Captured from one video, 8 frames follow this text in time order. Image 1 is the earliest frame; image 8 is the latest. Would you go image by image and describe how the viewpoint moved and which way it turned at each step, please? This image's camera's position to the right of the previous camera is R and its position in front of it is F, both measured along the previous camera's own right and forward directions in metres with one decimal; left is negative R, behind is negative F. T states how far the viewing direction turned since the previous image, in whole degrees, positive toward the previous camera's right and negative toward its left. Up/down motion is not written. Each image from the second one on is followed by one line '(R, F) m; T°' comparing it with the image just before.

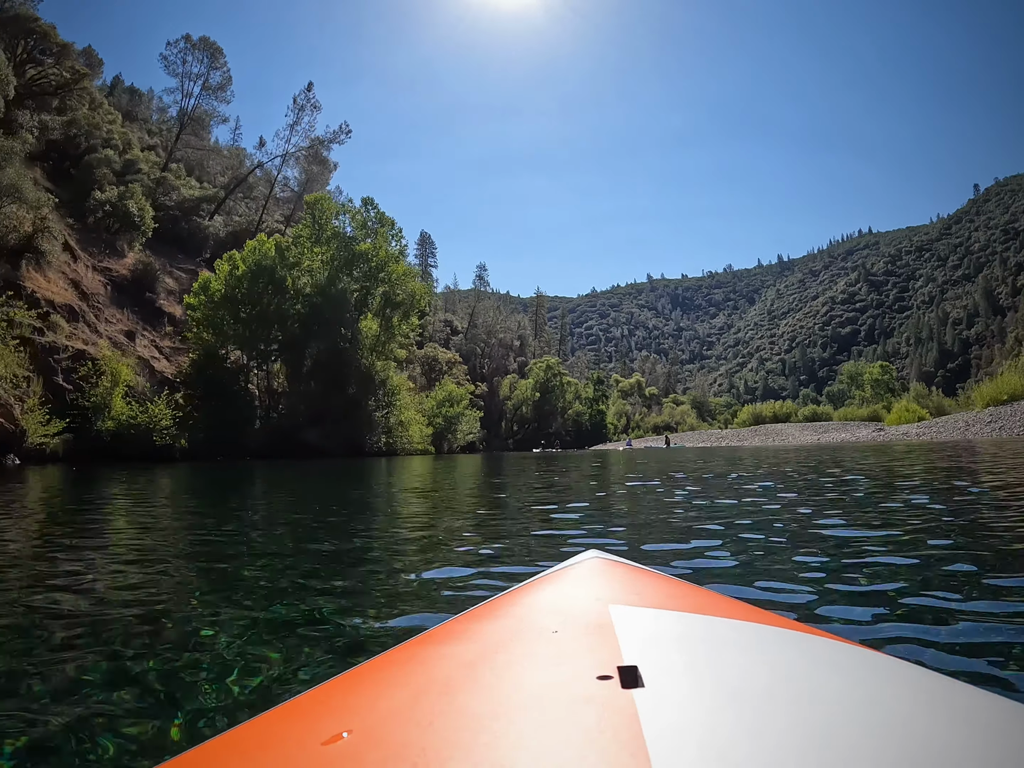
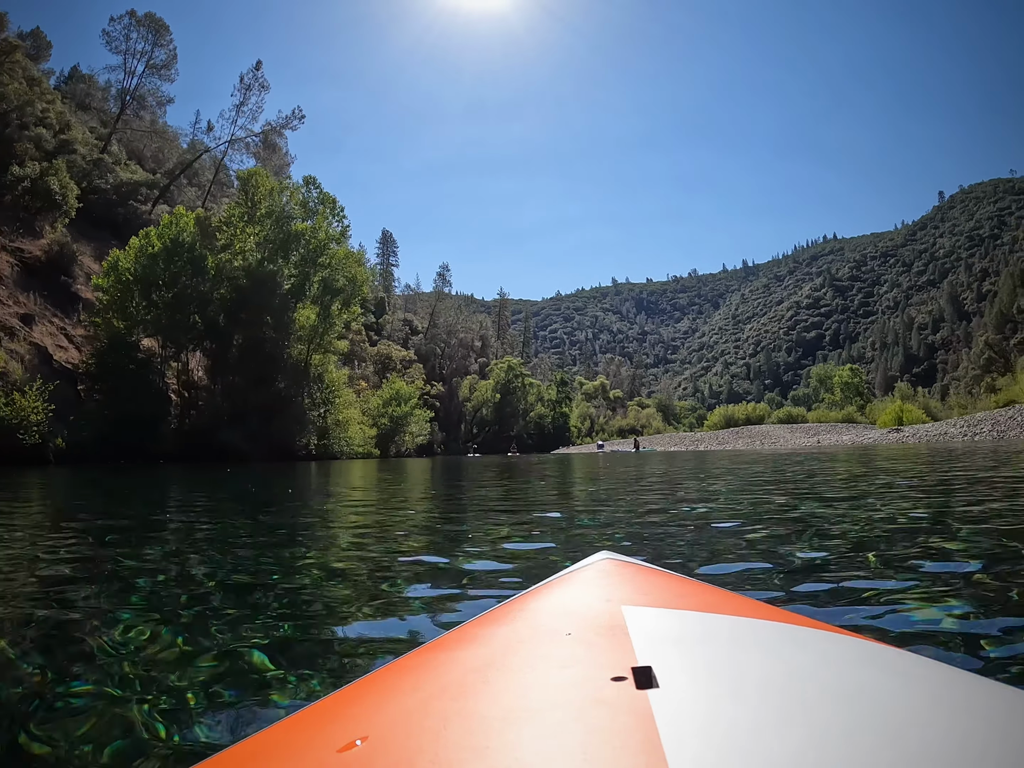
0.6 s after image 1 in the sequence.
(+0.3, +1.8) m; +3°
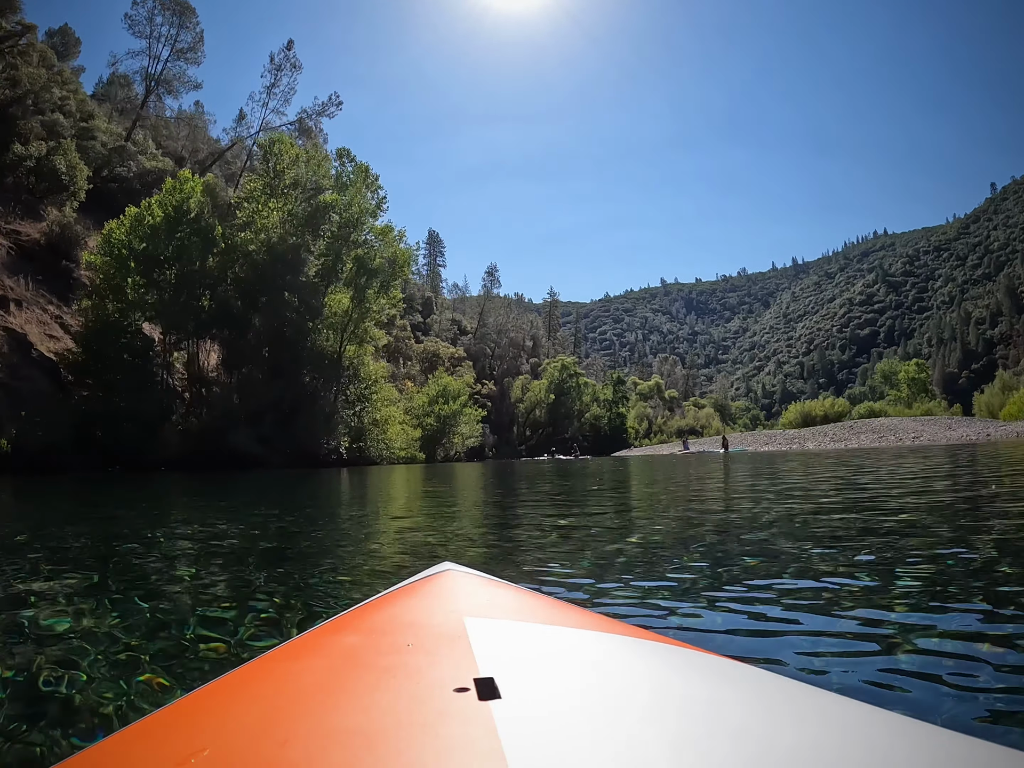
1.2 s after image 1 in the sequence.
(-1.7, -1.4) m; -3°
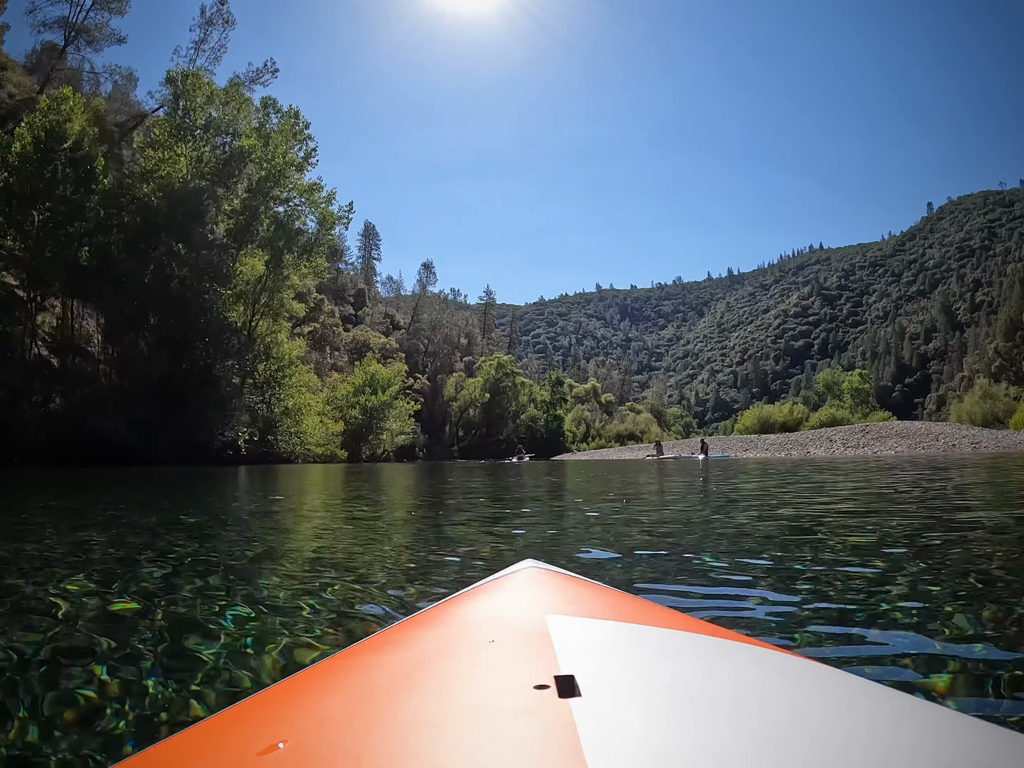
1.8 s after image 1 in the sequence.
(-0.3, +2.2) m; +6°
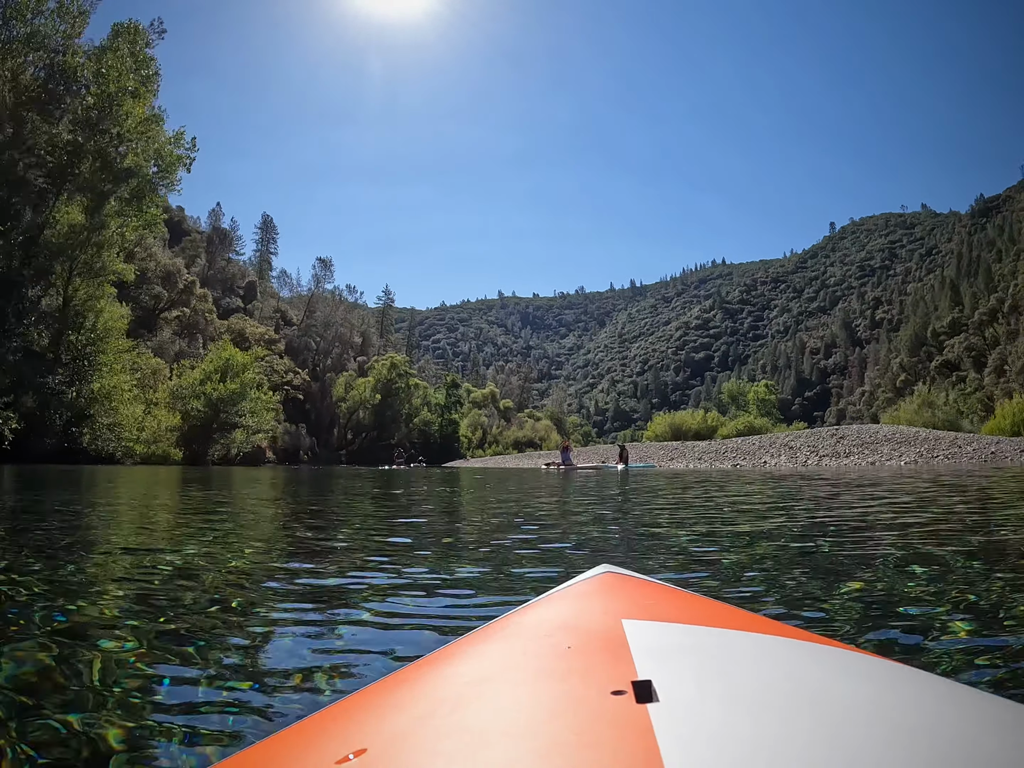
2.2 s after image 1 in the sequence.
(+0.4, +2.6) m; +8°
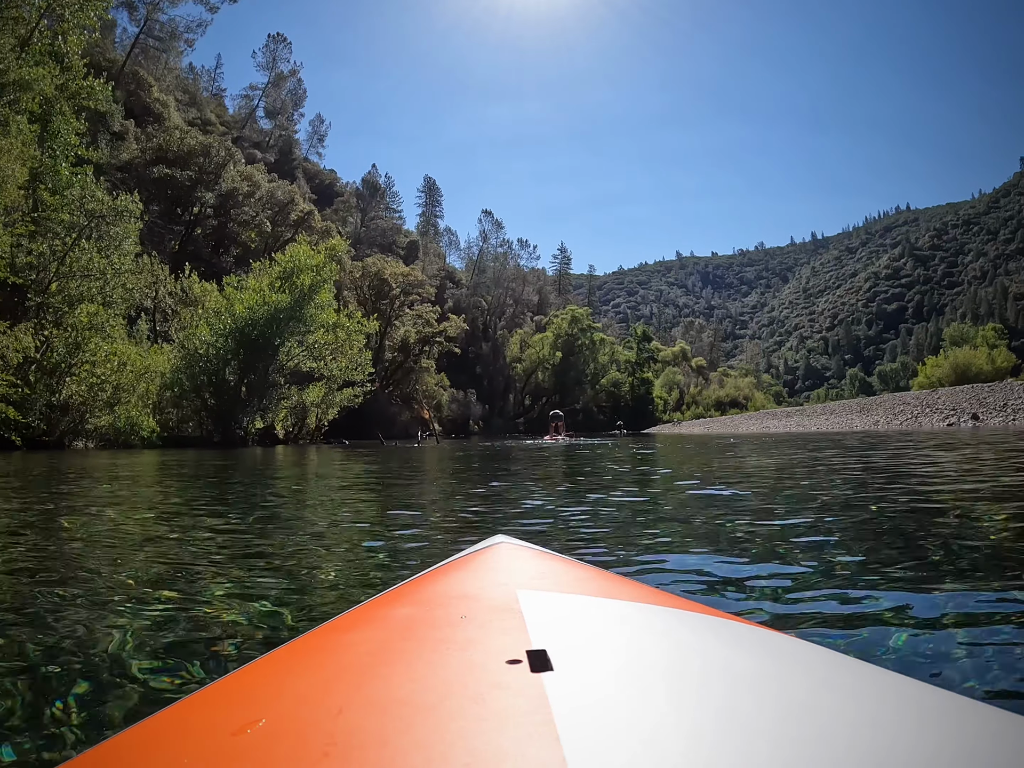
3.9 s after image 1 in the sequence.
(-0.9, +1.1) m; -15°
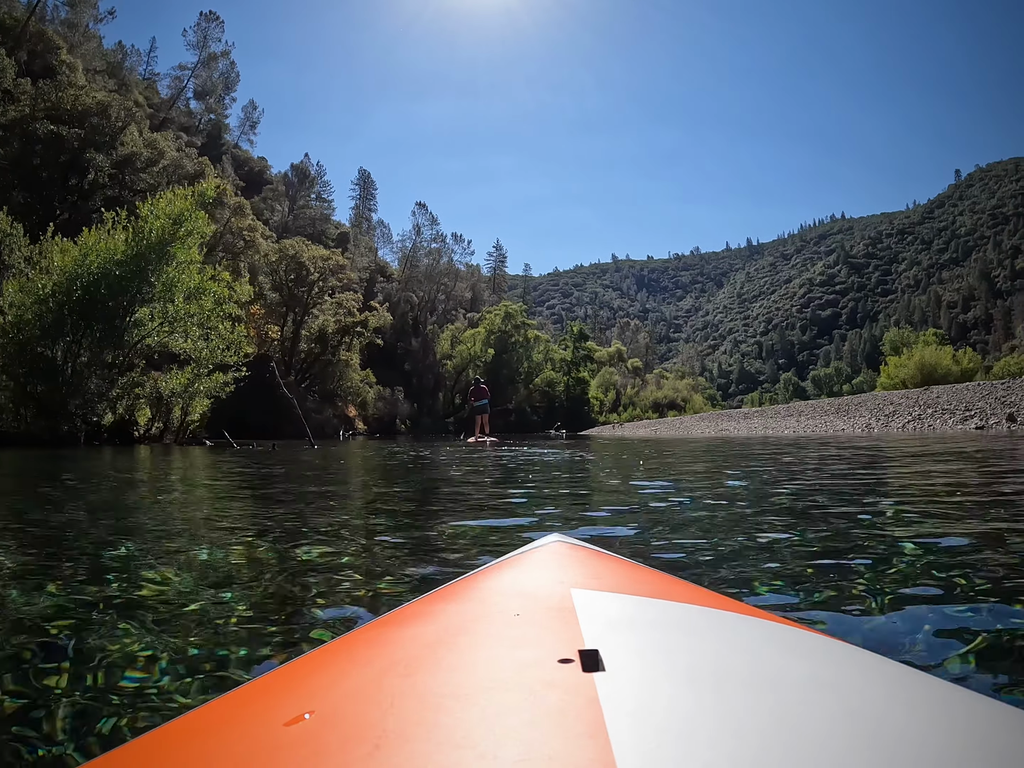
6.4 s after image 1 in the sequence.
(+0.4, +3.4) m; +6°
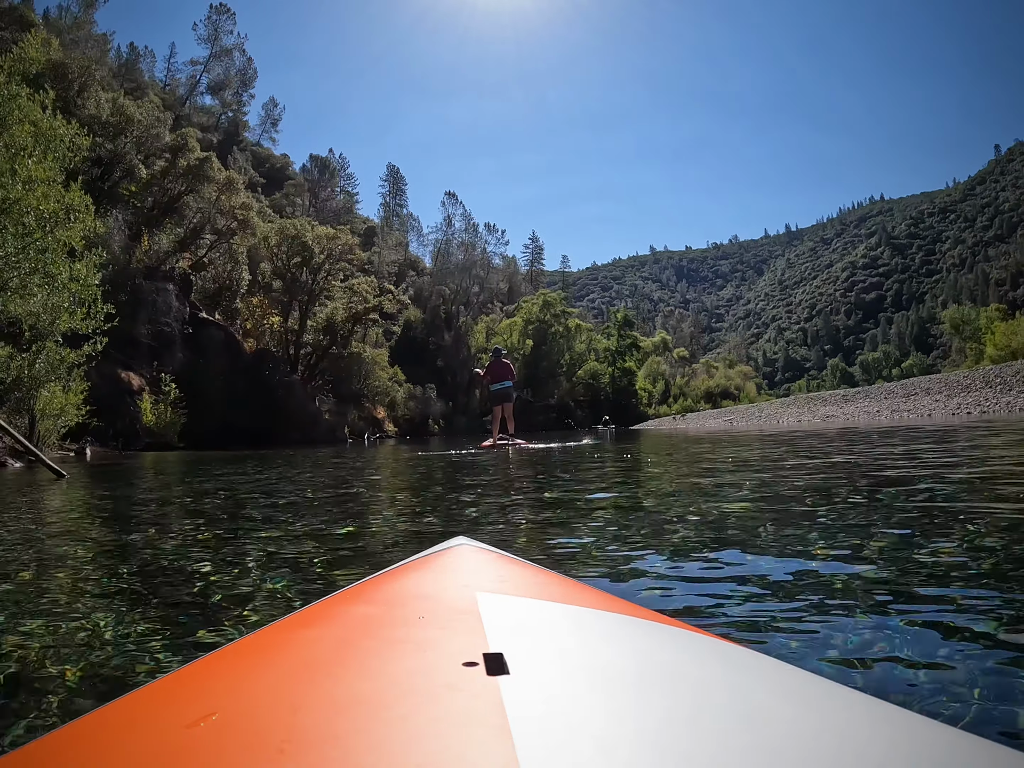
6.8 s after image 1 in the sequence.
(-0.8, -1.0) m; -3°
